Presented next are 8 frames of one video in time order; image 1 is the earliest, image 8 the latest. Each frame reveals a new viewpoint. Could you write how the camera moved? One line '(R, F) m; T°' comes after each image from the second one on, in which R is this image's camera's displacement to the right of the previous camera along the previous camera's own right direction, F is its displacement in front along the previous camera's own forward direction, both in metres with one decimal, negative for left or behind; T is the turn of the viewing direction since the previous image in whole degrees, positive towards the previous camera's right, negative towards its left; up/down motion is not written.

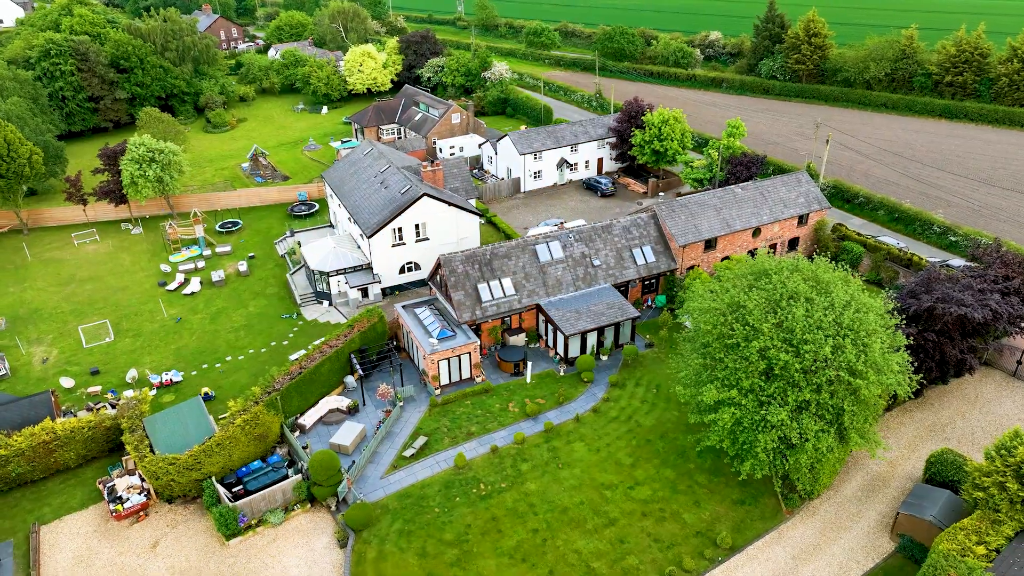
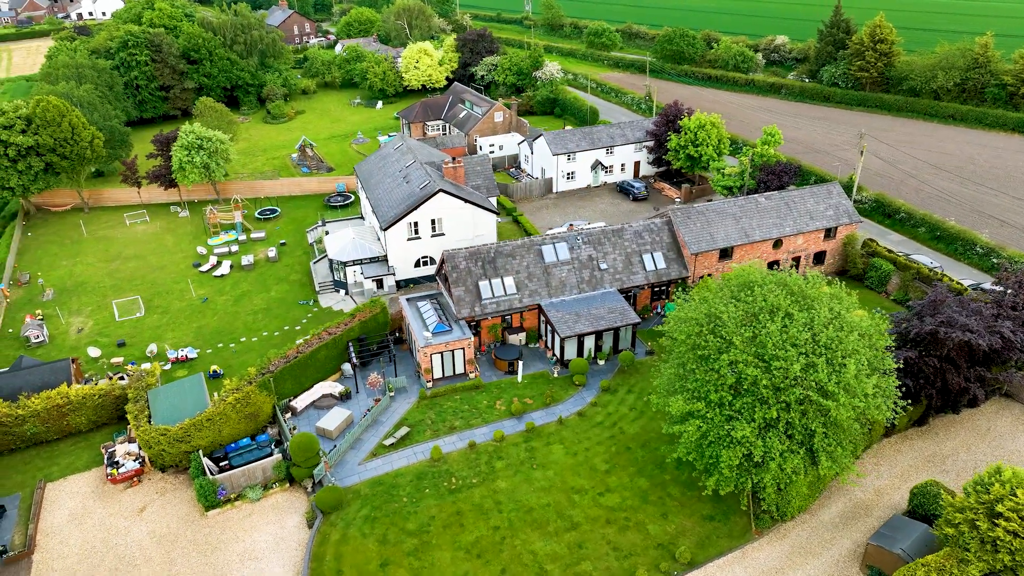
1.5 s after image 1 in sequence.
(+4.4, 0.0) m; -6°
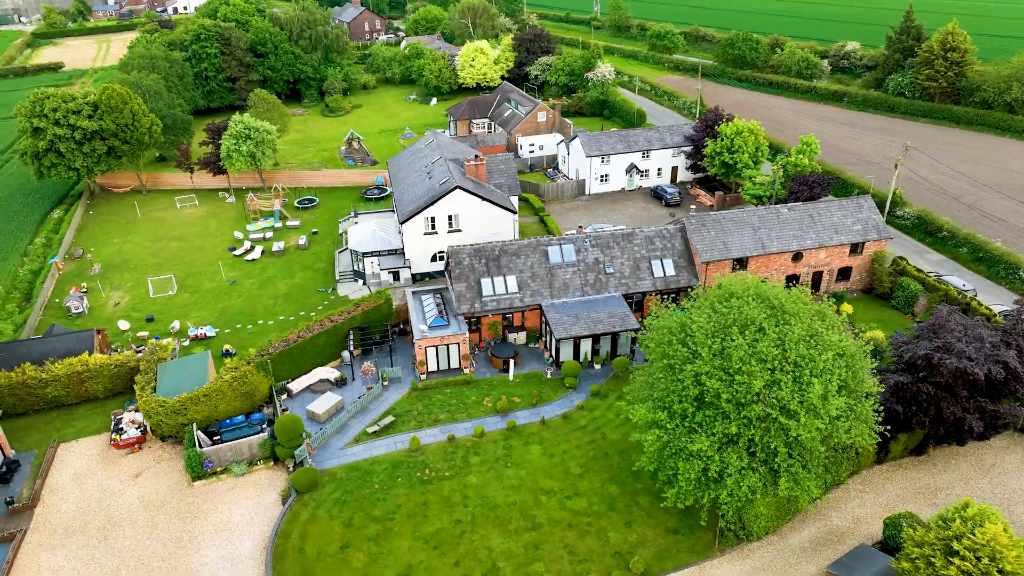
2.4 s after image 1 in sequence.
(+4.4, 0.0) m; -6°
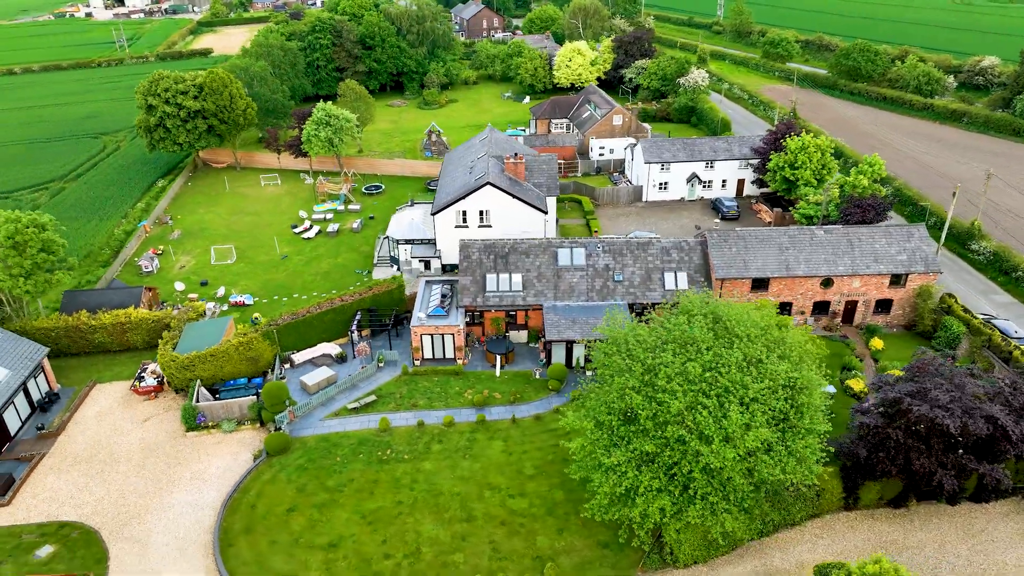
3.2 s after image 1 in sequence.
(+7.7, +0.3) m; -10°
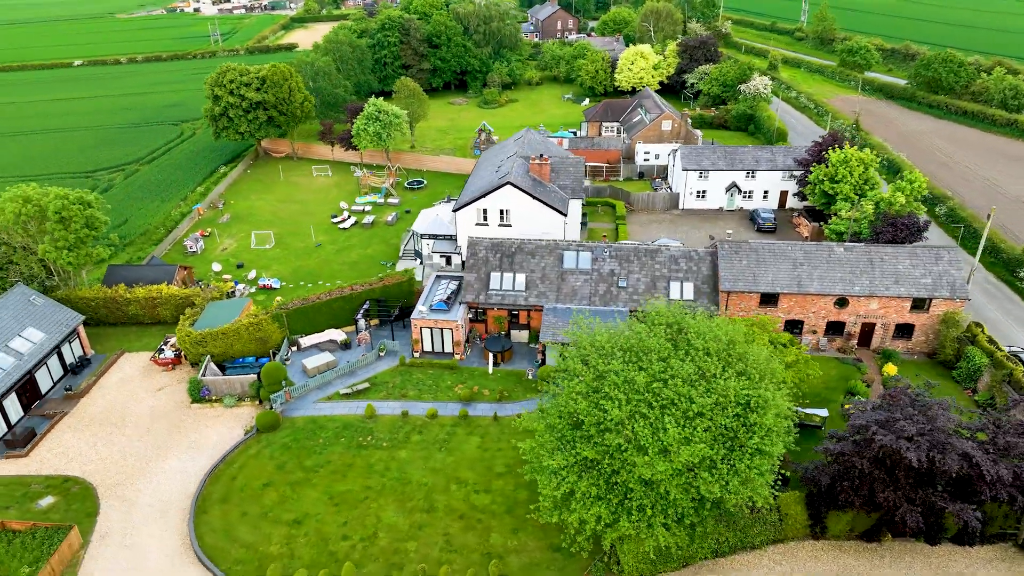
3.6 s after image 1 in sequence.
(+5.0, 0.0) m; -7°
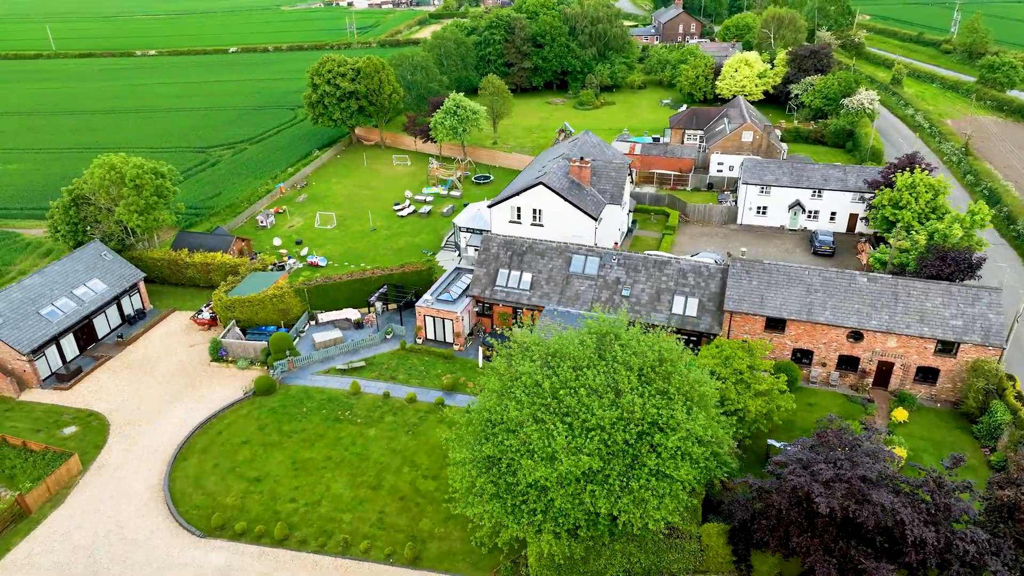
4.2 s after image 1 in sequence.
(+8.0, +0.3) m; -11°
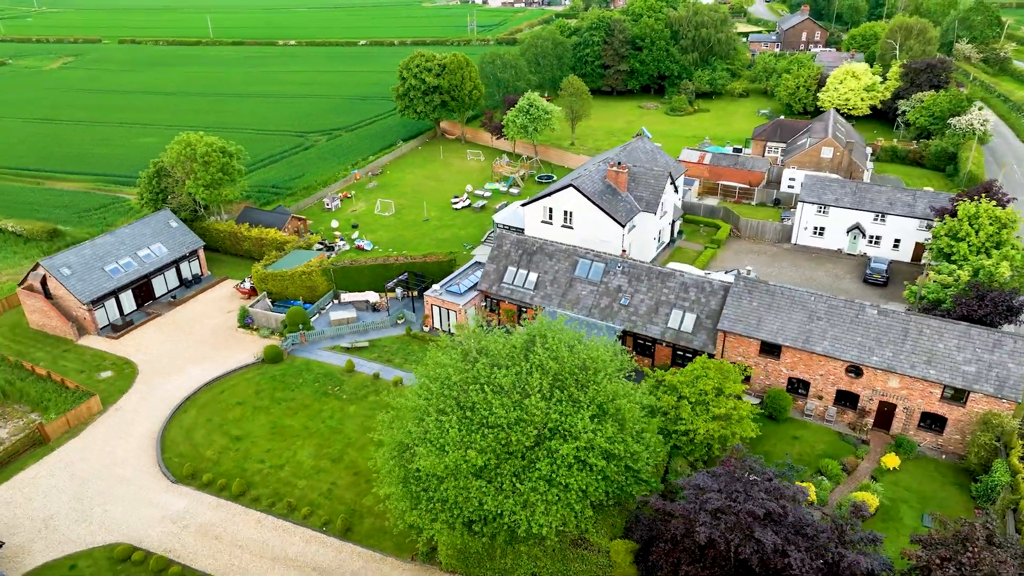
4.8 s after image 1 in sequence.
(+7.7, +0.2) m; -10°
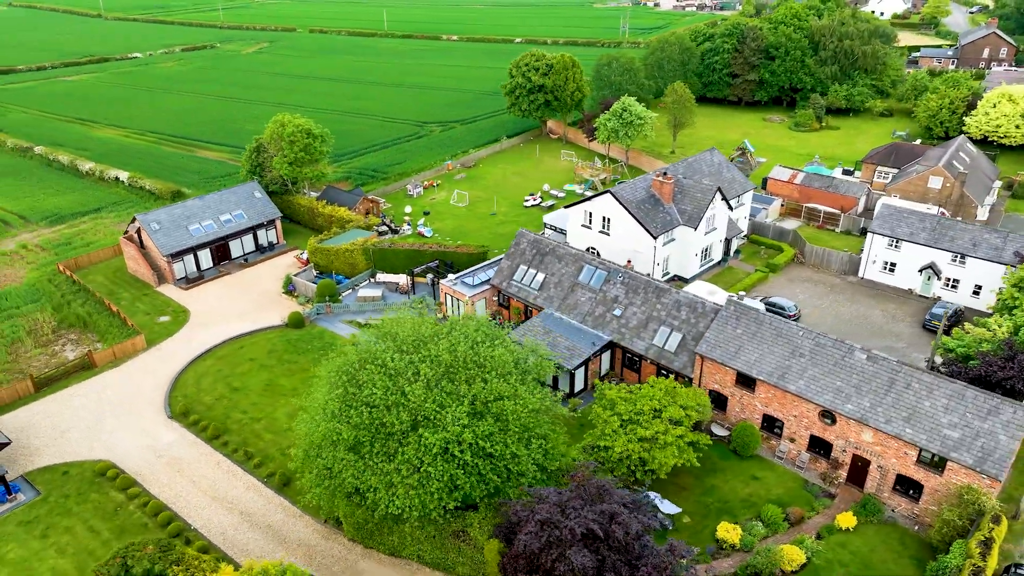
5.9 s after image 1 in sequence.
(+10.0, +0.6) m; -13°
